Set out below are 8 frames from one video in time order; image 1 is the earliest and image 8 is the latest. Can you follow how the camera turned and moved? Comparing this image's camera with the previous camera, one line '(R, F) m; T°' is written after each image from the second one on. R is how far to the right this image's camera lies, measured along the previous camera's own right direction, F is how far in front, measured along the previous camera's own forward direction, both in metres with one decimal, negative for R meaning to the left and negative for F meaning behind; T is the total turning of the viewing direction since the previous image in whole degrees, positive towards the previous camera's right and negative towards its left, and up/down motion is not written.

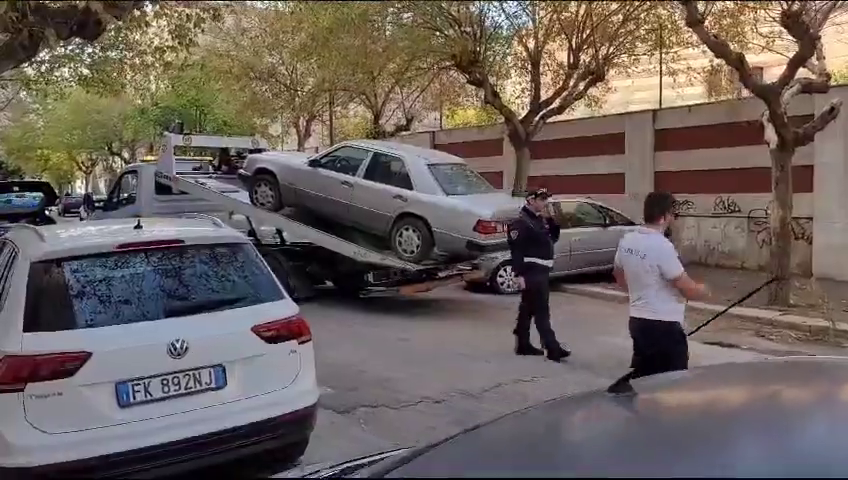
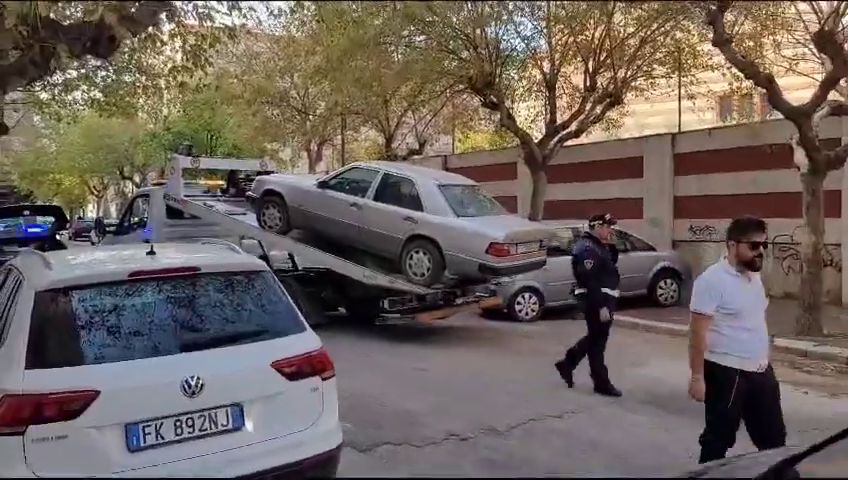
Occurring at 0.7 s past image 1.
(-0.1, +0.3) m; -1°
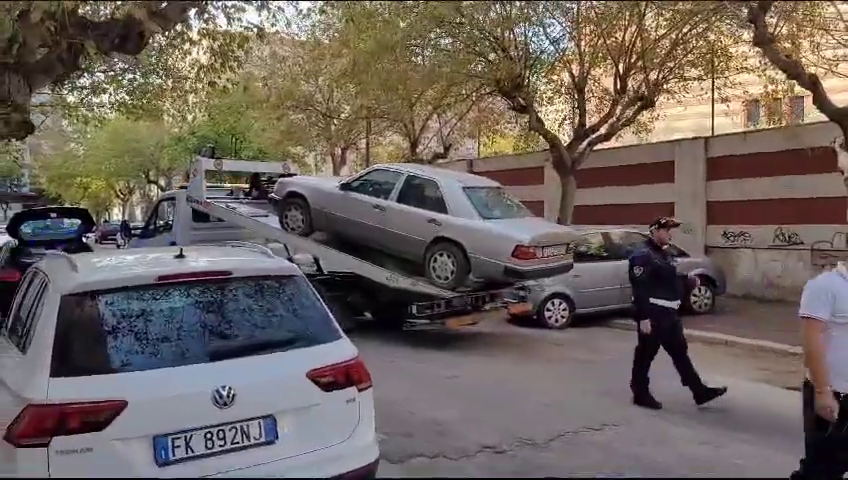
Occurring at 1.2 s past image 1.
(-0.1, +0.2) m; -2°
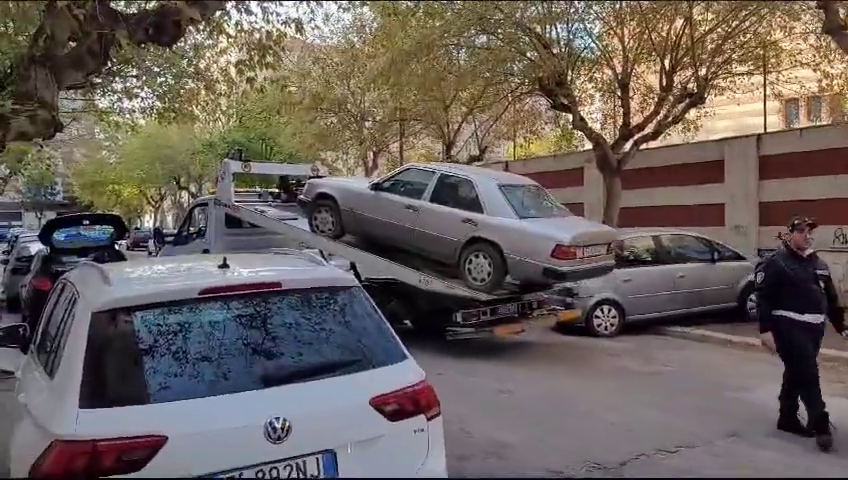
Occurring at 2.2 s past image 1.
(-0.2, +0.5) m; -2°
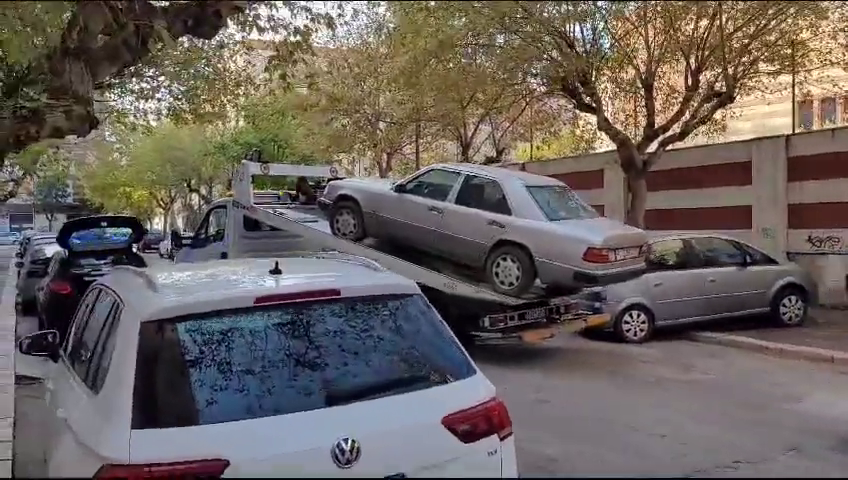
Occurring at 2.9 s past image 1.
(-0.3, +0.2) m; -1°
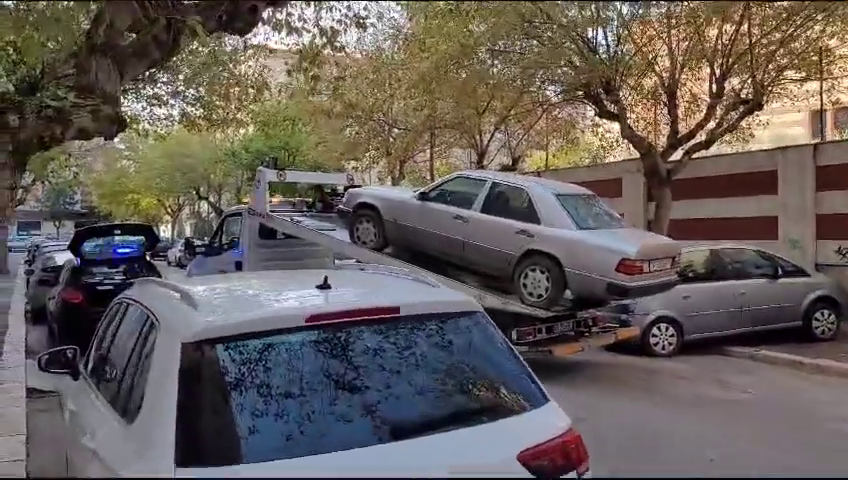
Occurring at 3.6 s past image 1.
(-0.2, +0.3) m; 0°
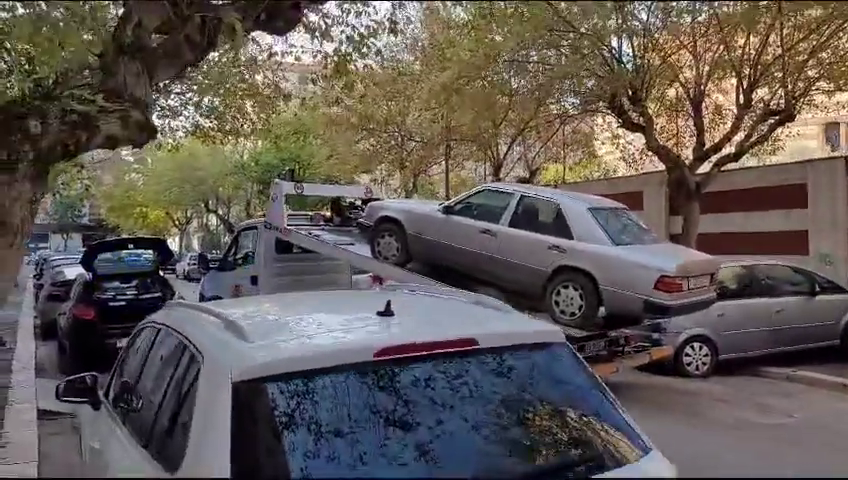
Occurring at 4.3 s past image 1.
(-0.3, +0.4) m; 0°
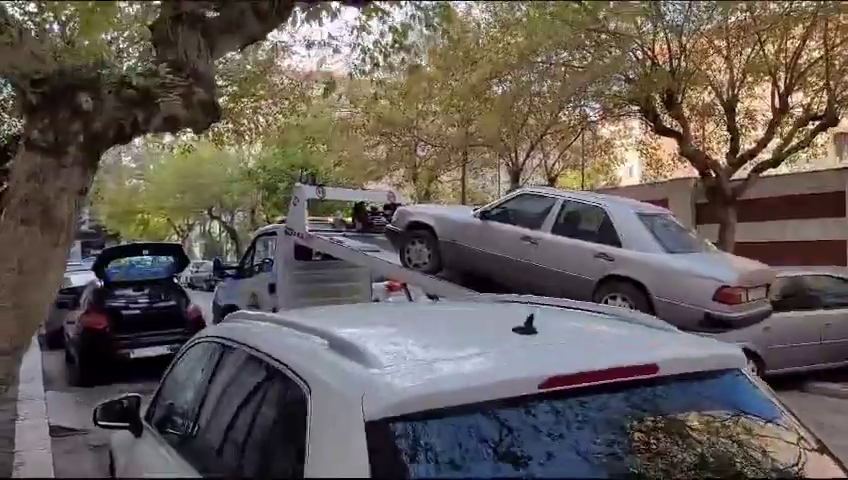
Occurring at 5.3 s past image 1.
(-0.4, +0.5) m; 0°
